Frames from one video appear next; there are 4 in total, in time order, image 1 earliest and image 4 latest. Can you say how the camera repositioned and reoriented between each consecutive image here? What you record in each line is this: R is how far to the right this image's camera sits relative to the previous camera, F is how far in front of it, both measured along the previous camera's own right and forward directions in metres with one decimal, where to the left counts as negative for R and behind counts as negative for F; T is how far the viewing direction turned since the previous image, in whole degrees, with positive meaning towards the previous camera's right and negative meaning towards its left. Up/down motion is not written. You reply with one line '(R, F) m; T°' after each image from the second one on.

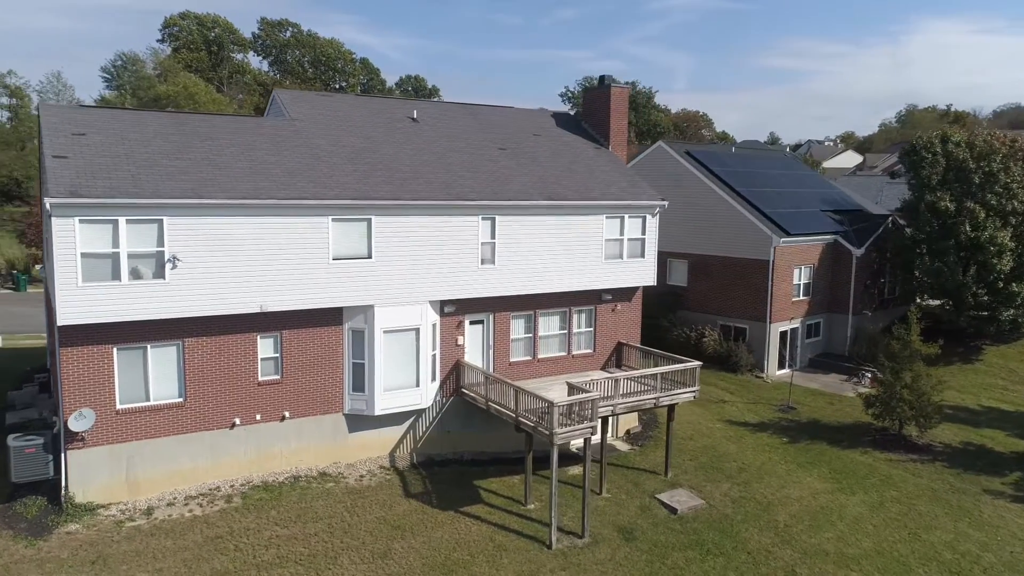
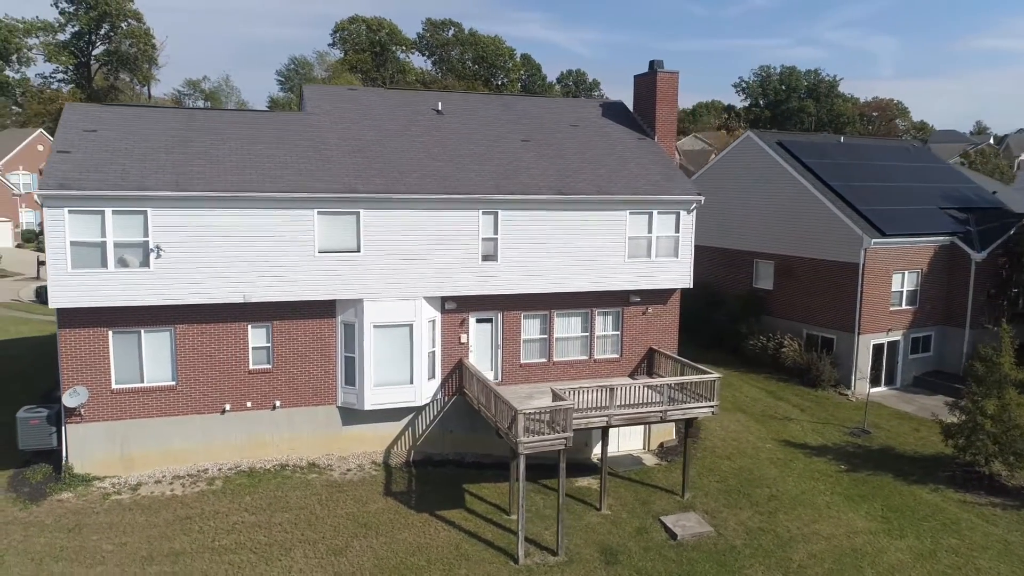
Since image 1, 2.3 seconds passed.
(+3.9, +1.3) m; -13°
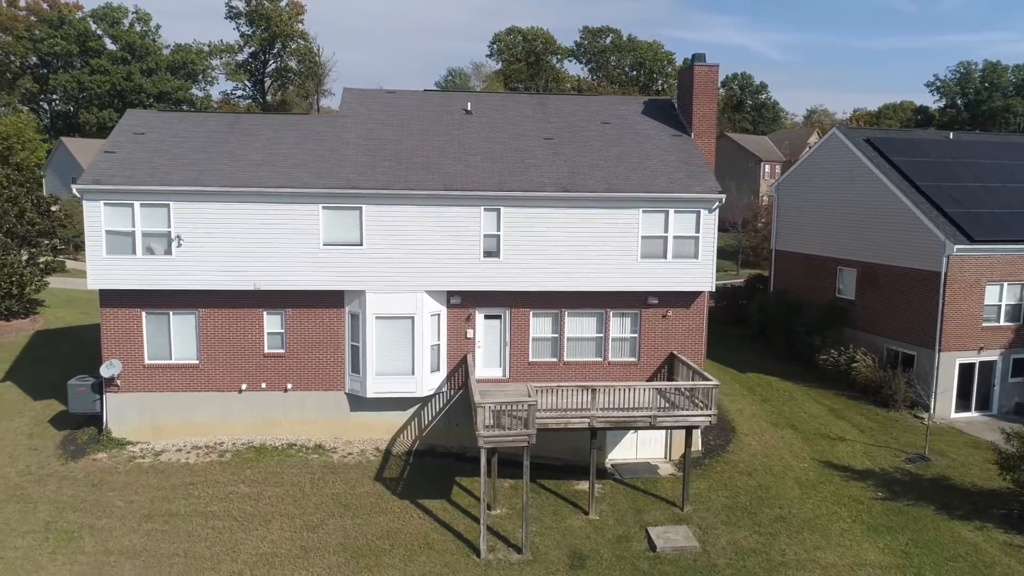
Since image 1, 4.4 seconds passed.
(+3.9, +0.4) m; -13°
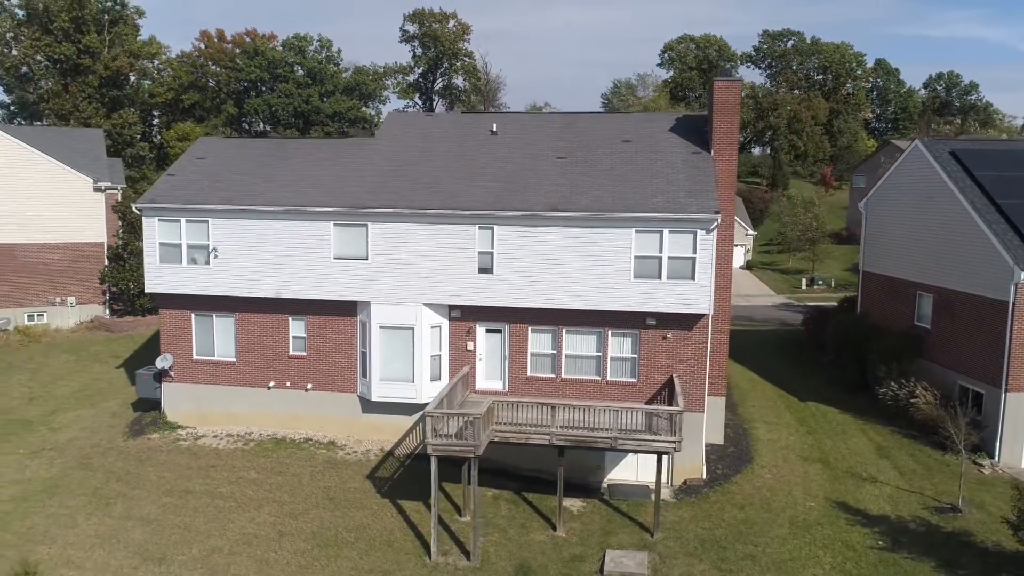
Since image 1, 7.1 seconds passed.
(+4.7, 0.0) m; -14°
